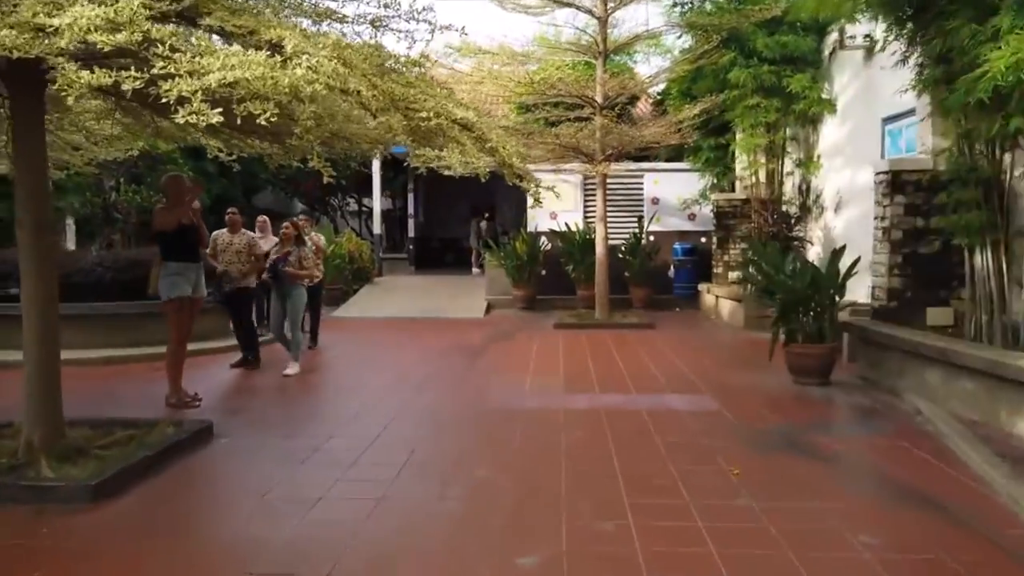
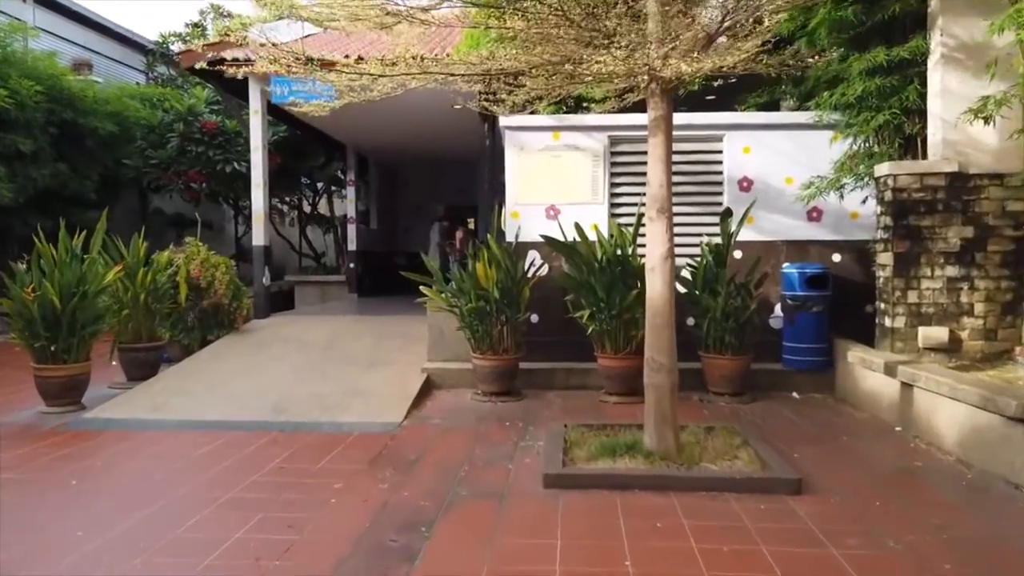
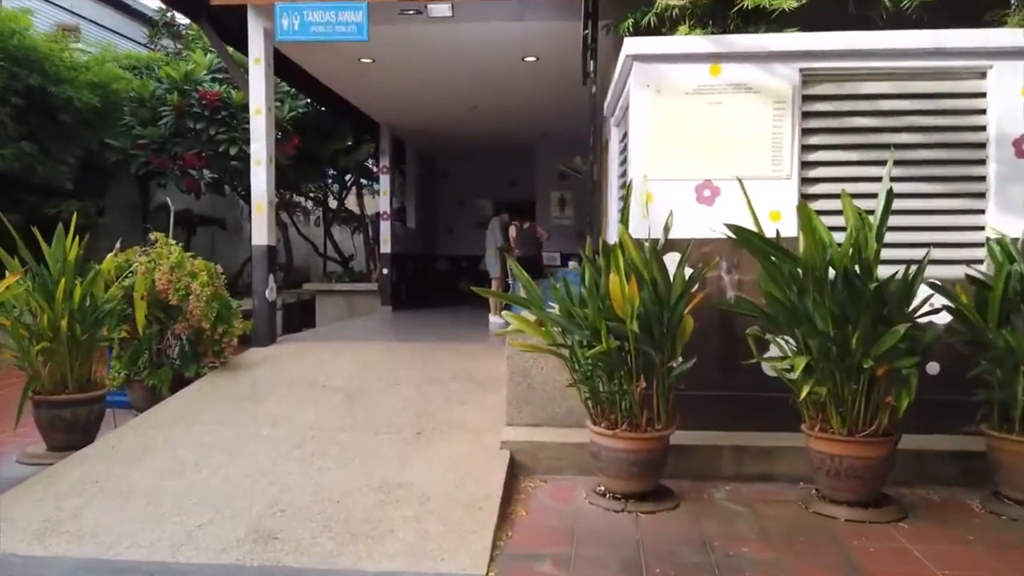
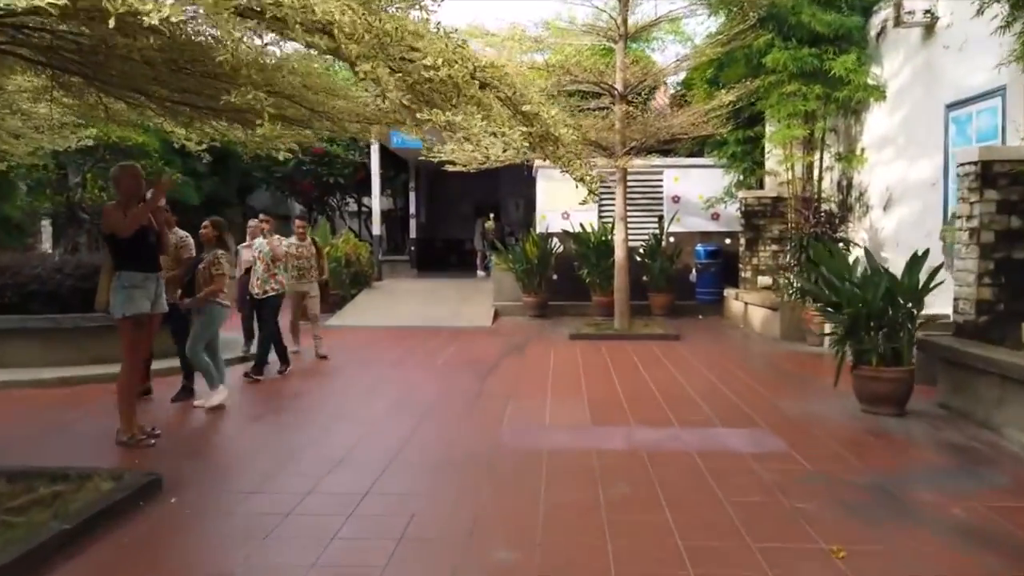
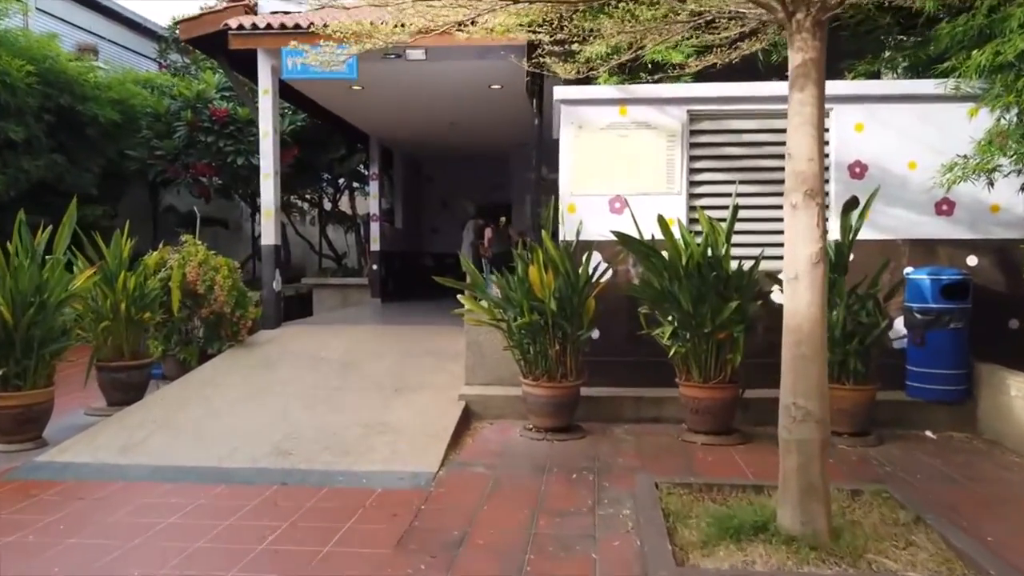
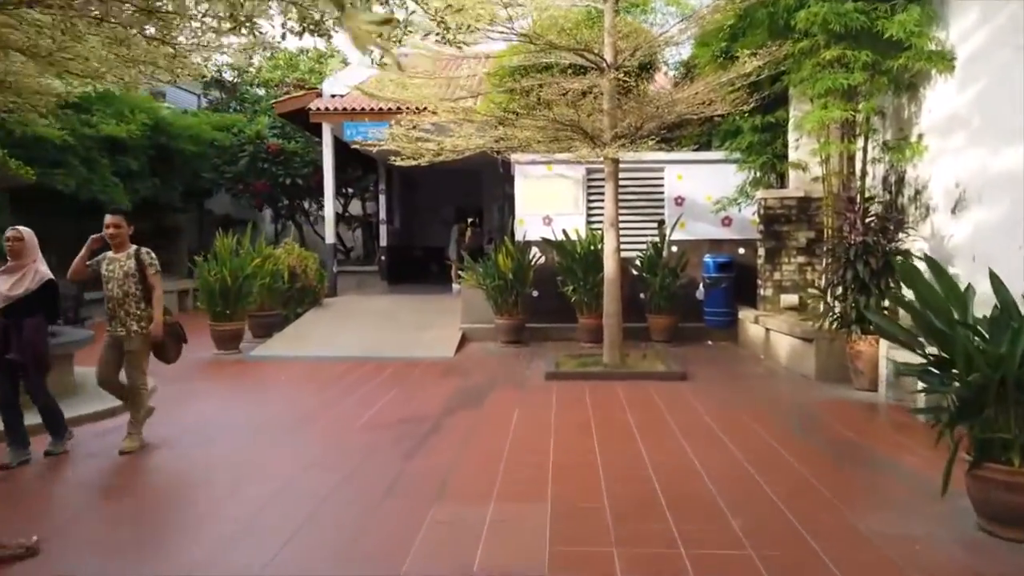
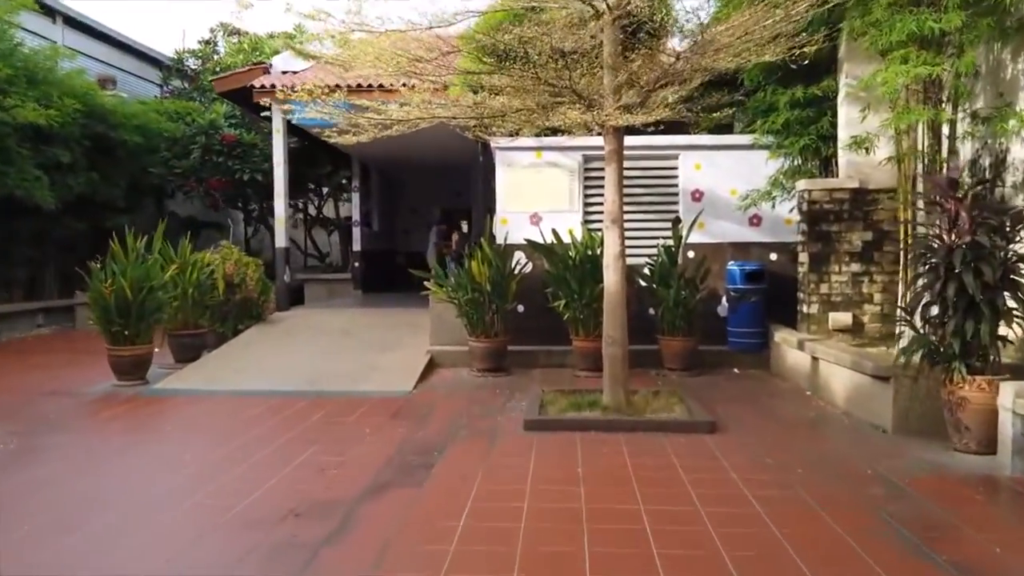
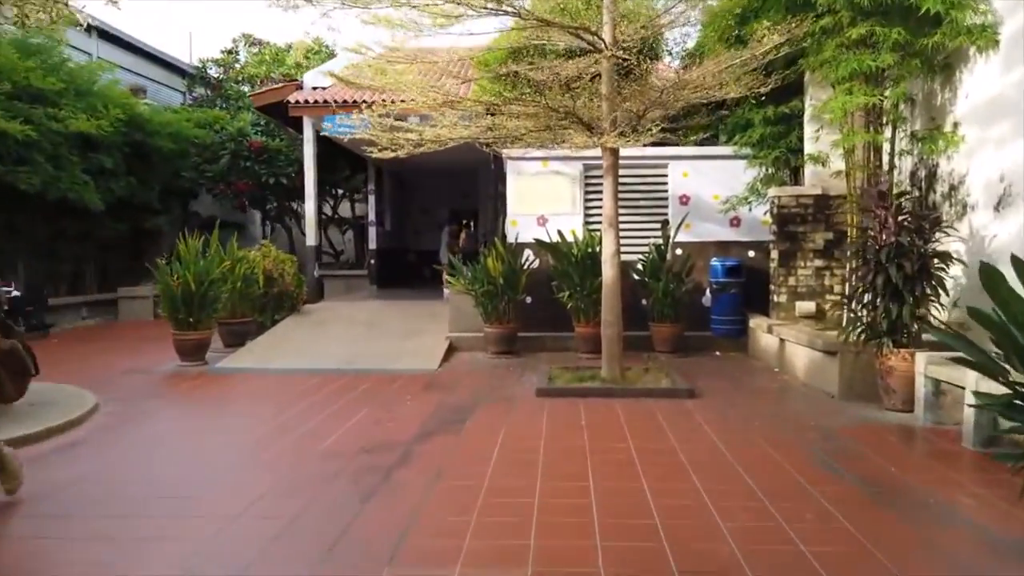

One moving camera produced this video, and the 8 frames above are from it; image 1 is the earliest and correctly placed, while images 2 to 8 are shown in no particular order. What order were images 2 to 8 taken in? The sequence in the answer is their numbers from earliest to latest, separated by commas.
4, 6, 8, 7, 2, 5, 3
